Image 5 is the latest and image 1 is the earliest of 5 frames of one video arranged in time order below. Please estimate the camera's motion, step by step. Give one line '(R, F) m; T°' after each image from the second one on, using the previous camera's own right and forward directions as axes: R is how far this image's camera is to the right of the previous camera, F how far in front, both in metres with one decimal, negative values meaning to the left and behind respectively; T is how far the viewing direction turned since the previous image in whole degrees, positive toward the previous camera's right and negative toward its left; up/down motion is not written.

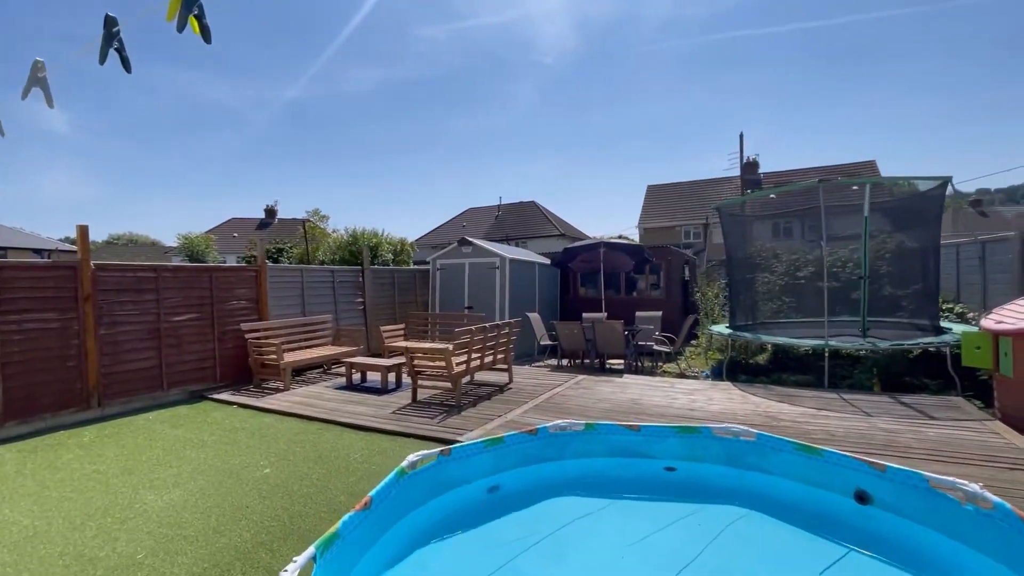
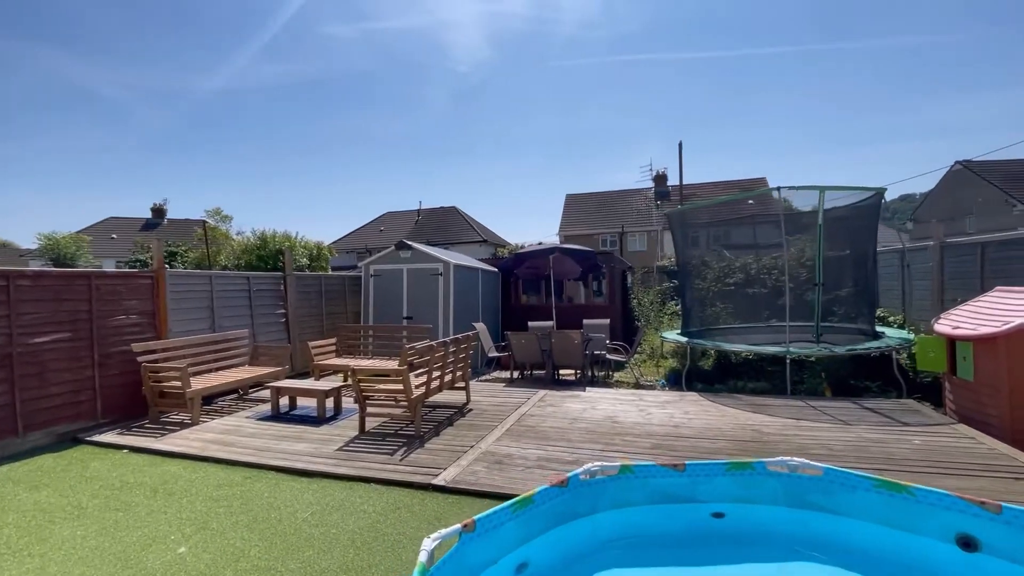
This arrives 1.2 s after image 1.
(-0.5, +0.7) m; +10°
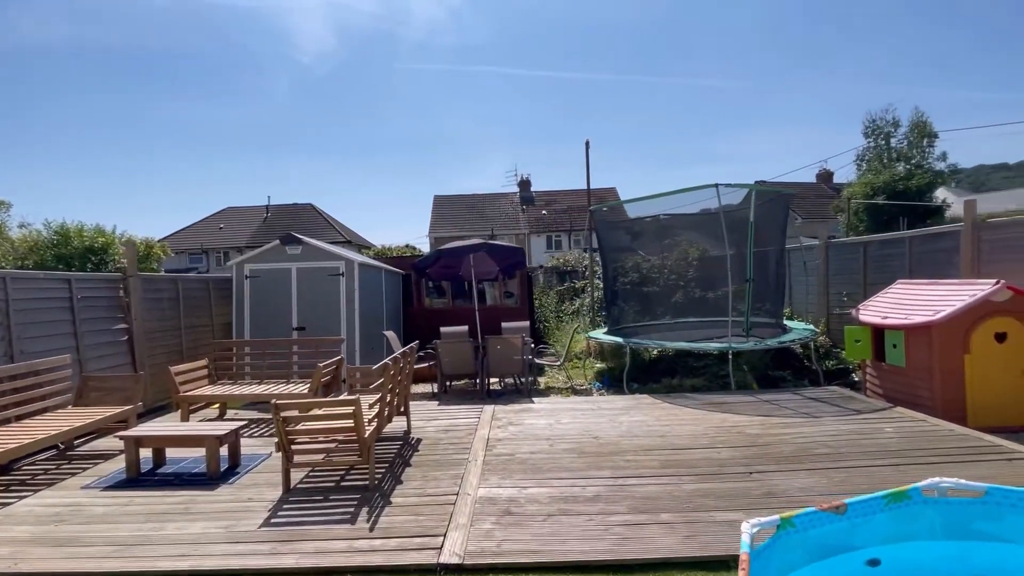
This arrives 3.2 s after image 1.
(-0.9, +1.0) m; +17°
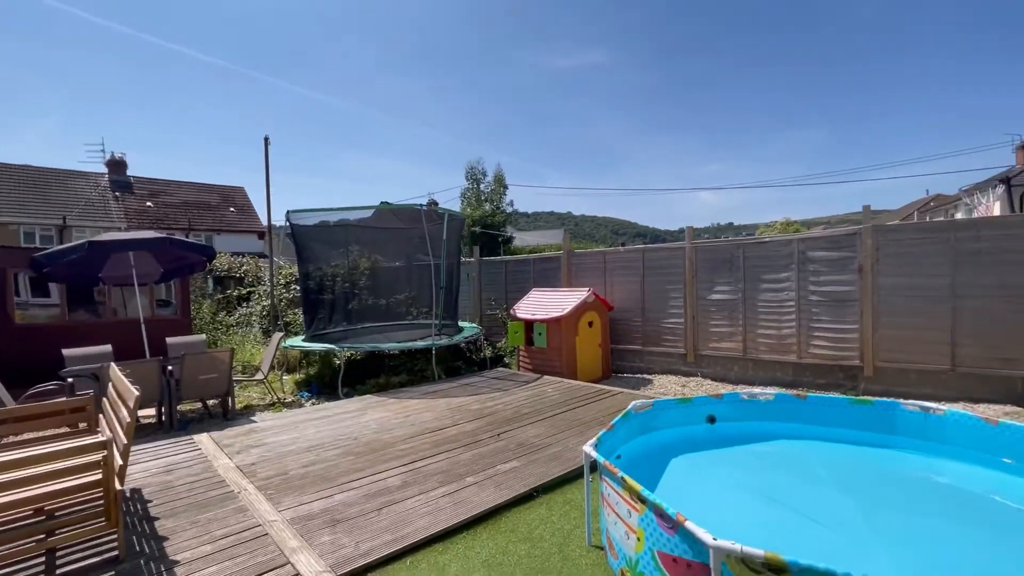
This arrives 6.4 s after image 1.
(-1.3, +0.1) m; +44°
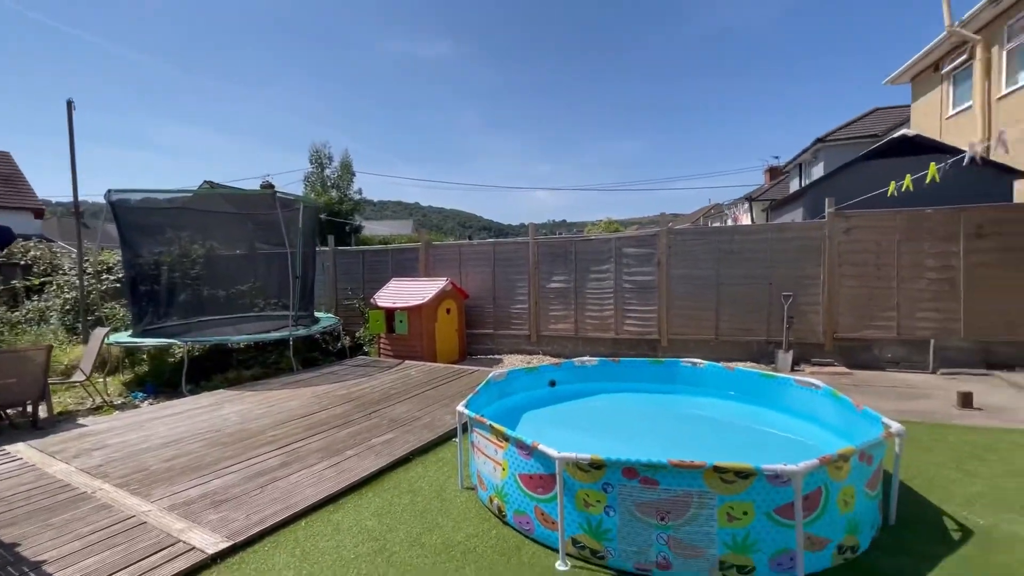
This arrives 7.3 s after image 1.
(-0.3, -0.5) m; +18°
